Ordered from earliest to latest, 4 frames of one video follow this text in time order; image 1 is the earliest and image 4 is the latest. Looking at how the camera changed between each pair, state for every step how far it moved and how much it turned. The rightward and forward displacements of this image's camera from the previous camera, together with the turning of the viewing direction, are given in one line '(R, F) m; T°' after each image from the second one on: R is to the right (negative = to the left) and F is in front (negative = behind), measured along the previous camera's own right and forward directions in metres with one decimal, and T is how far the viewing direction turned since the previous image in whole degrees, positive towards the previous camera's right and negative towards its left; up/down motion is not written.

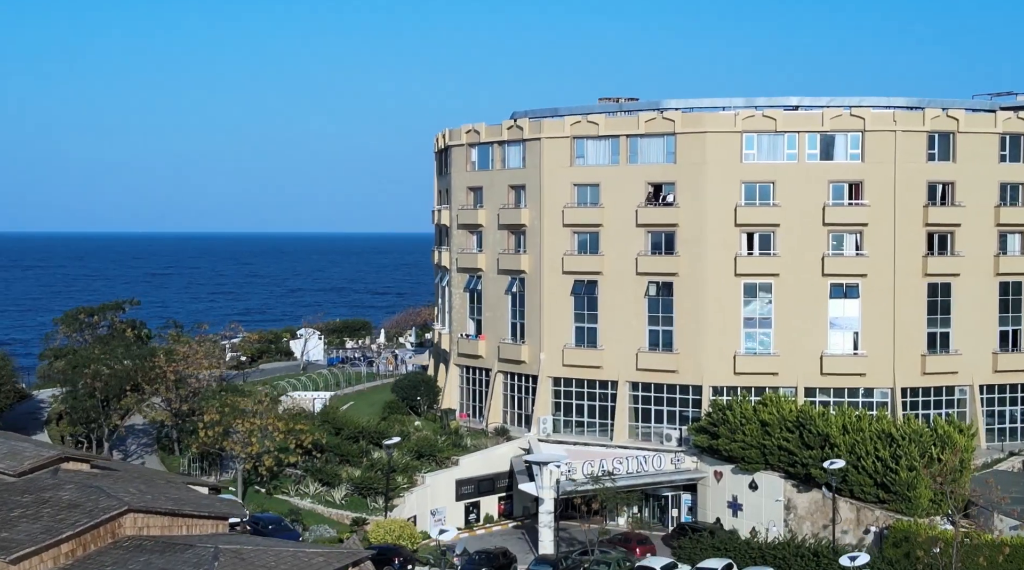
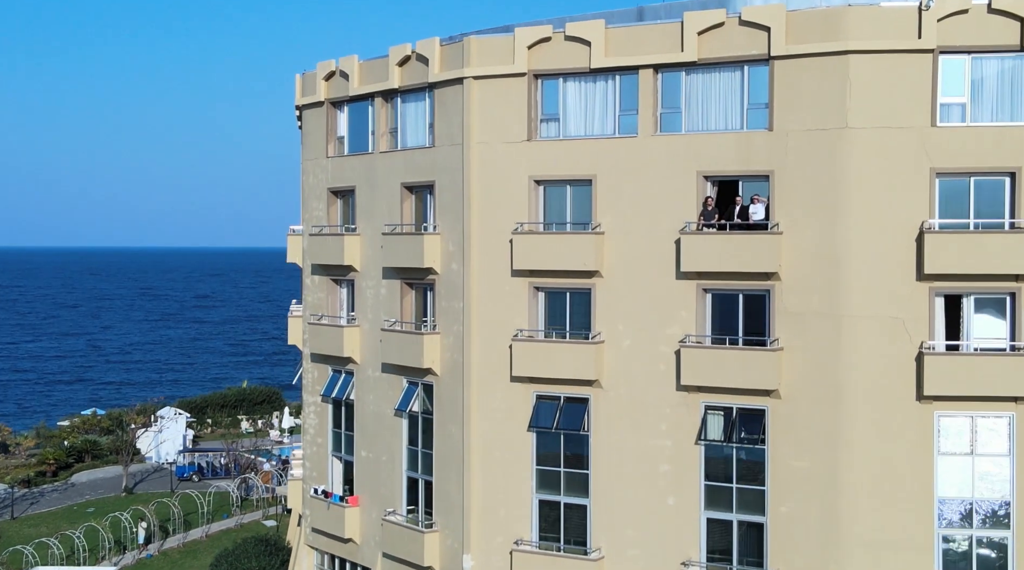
(+3.1, +43.5) m; -1°
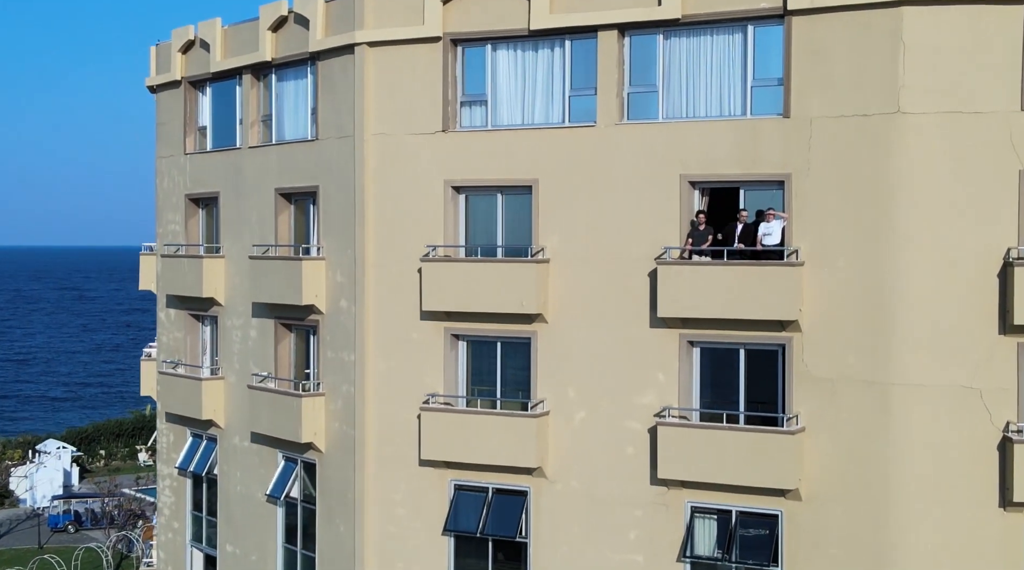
(+0.6, +9.8) m; +2°
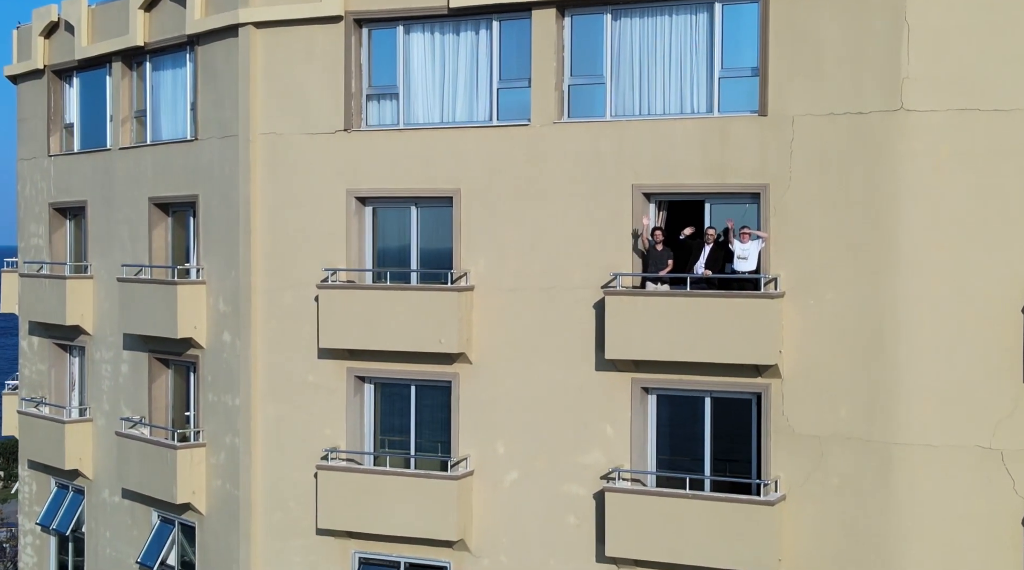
(+0.2, +4.3) m; +3°
